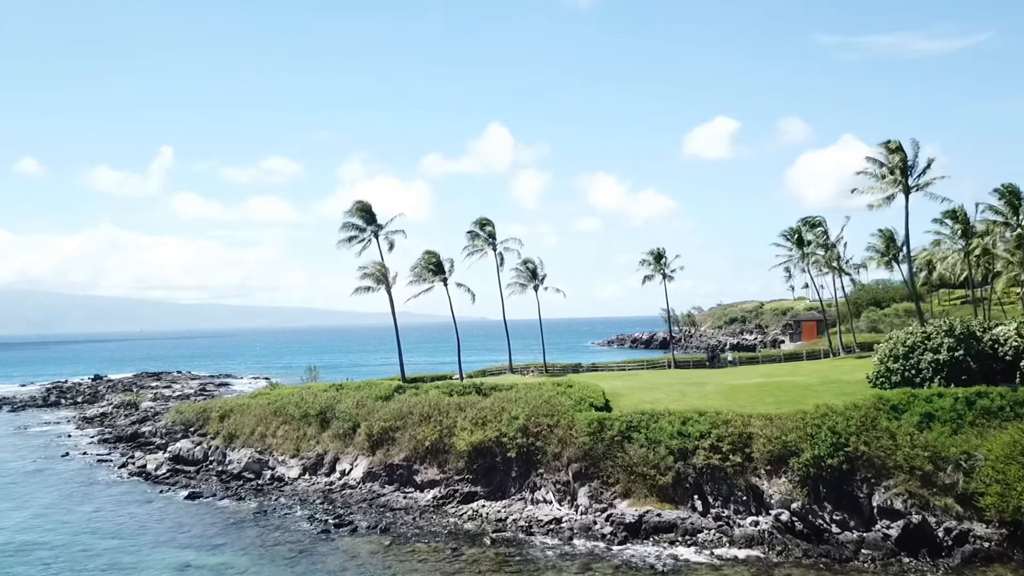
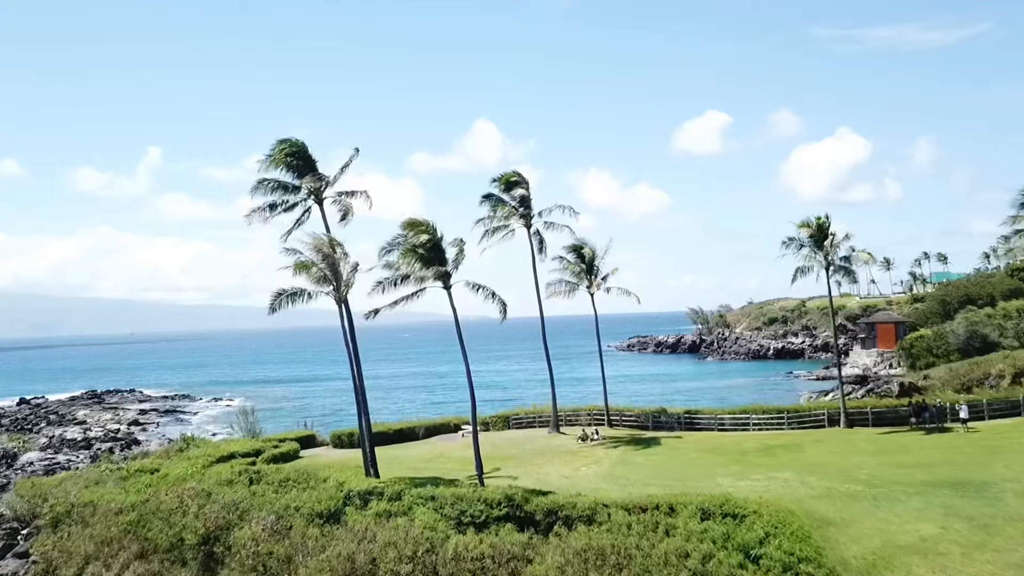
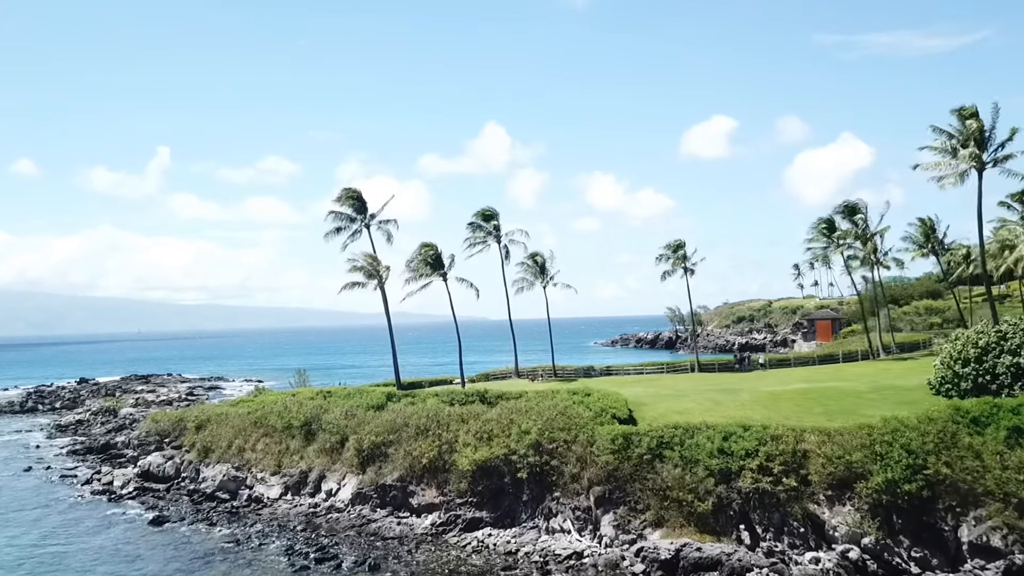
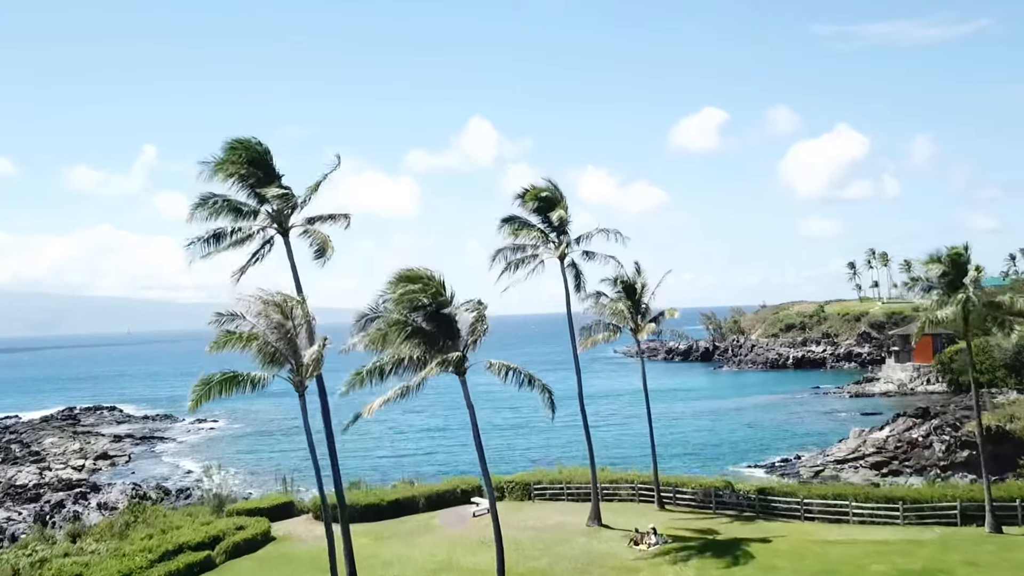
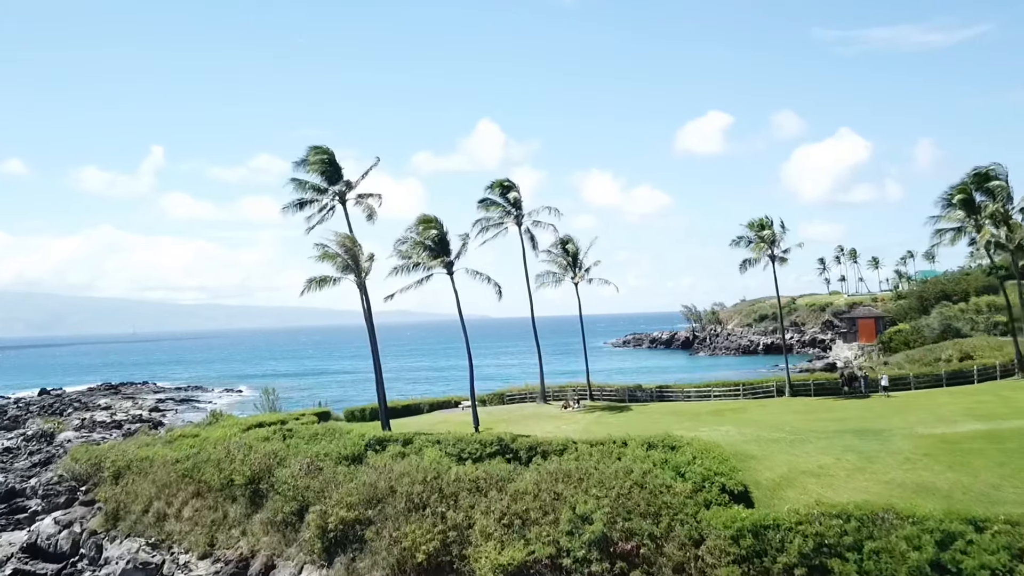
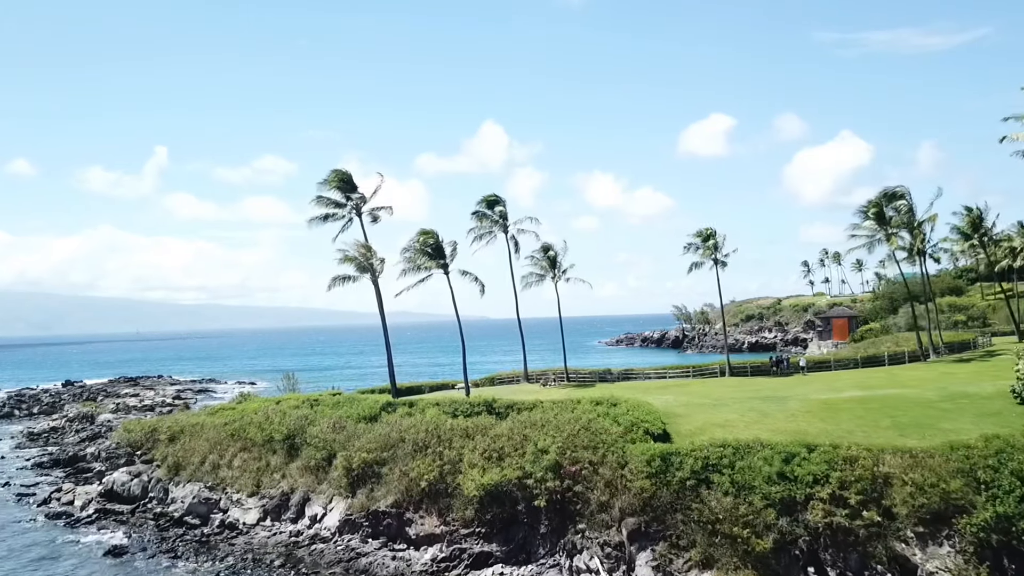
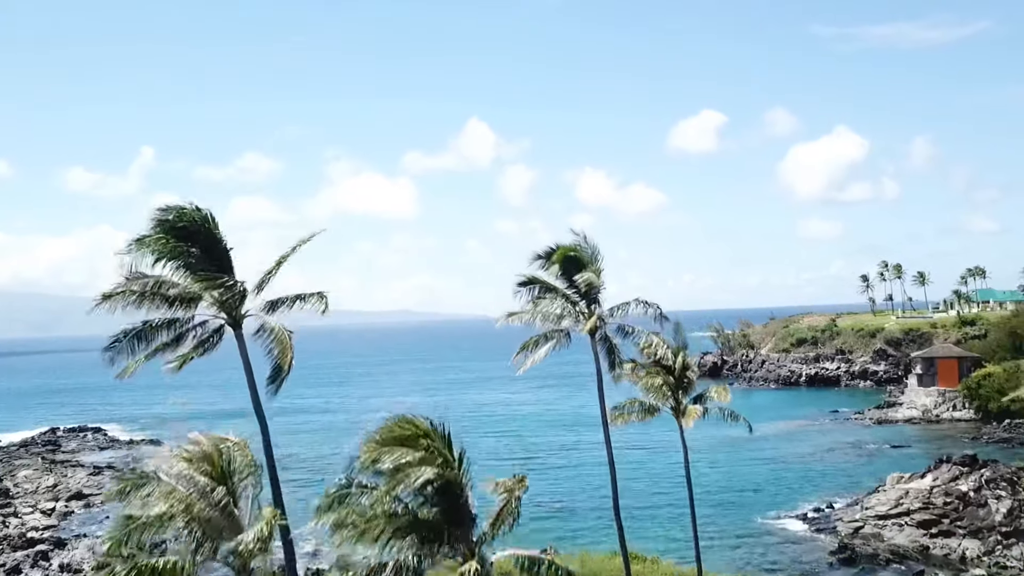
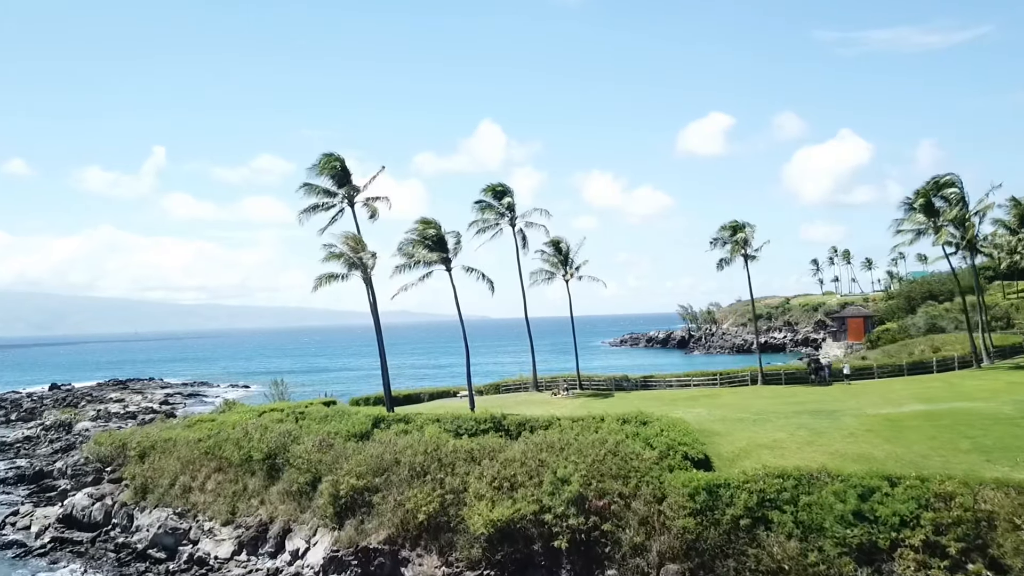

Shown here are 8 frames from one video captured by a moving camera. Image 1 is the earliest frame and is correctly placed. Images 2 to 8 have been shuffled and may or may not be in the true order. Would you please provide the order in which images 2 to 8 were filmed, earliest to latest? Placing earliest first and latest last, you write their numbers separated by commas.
3, 6, 8, 5, 2, 4, 7
